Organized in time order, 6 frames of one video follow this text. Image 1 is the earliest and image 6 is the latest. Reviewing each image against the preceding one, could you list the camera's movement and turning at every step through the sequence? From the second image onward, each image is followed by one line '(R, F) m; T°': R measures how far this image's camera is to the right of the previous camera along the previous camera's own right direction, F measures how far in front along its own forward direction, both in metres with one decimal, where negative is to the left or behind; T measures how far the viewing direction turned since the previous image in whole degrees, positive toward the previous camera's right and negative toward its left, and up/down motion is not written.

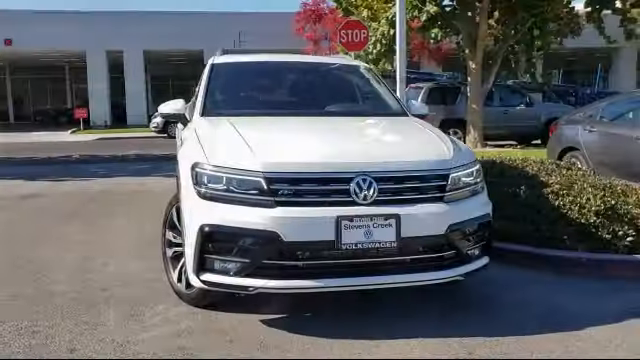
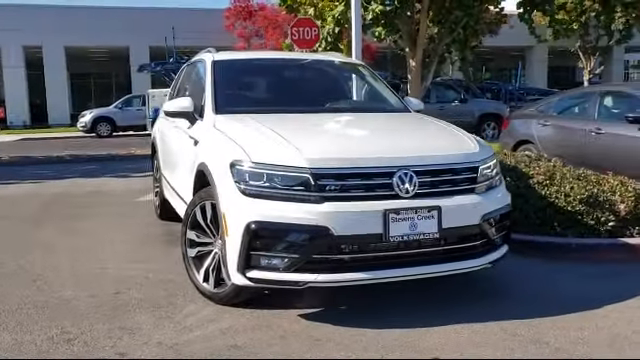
(-0.9, 0.0) m; +8°
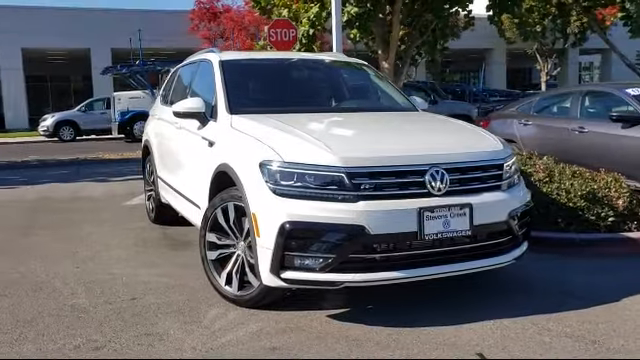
(-0.5, +0.1) m; +4°
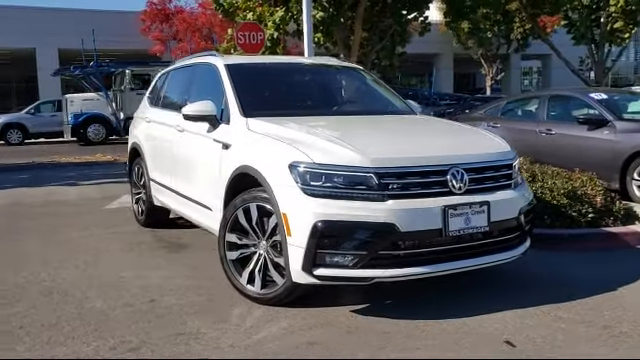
(-0.6, -0.1) m; +5°
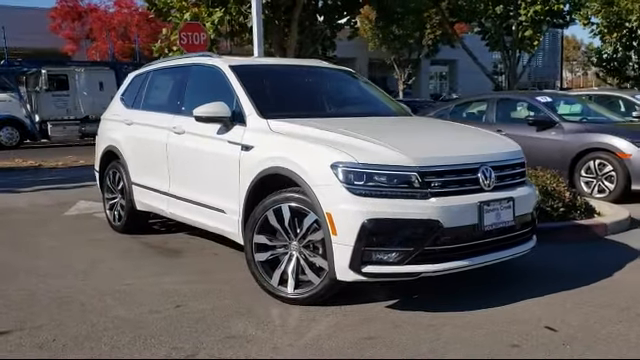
(-1.0, 0.0) m; +9°
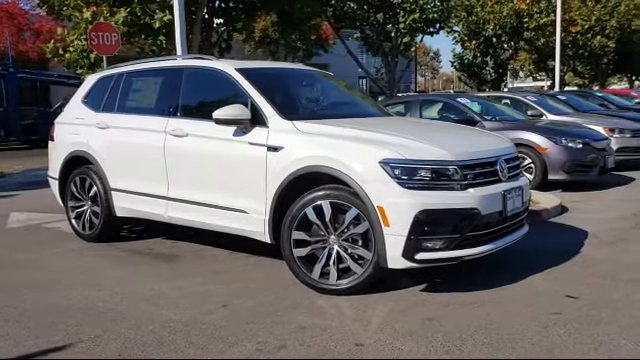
(-1.5, -0.1) m; +13°
